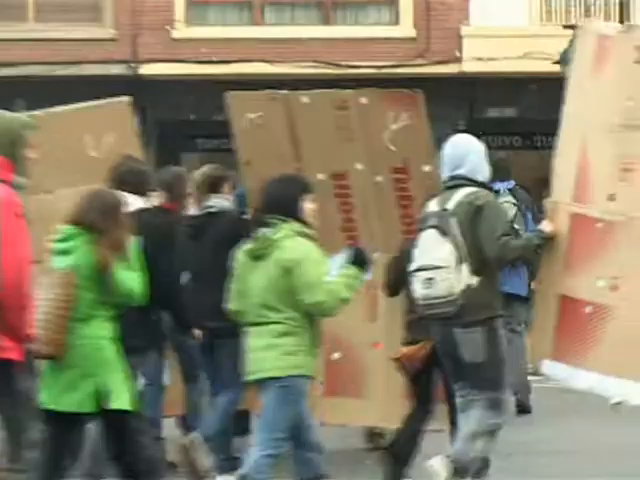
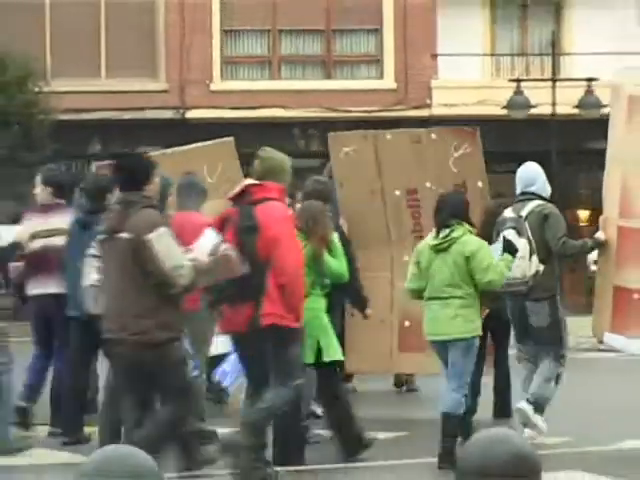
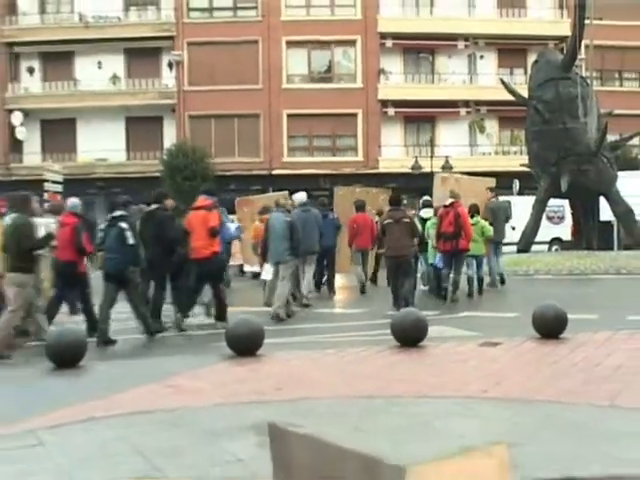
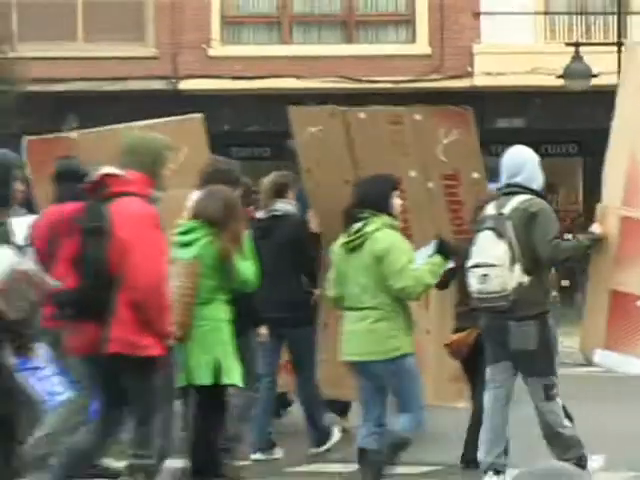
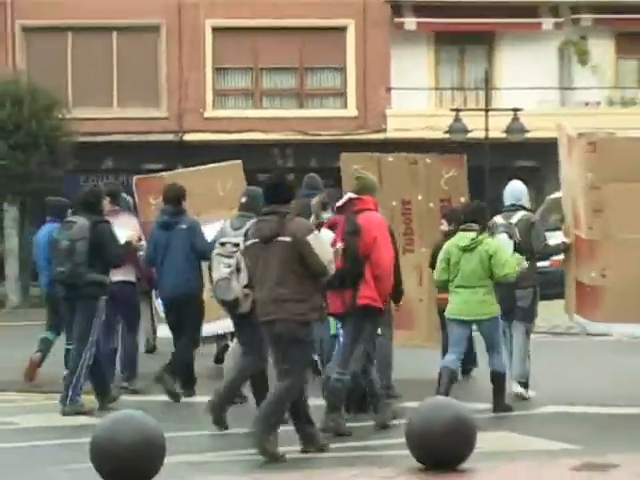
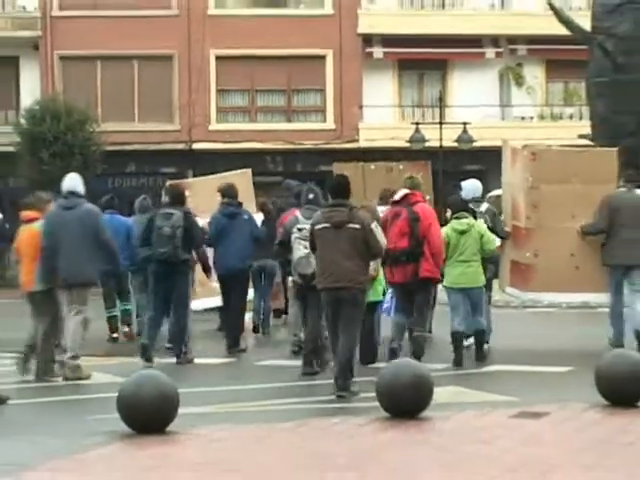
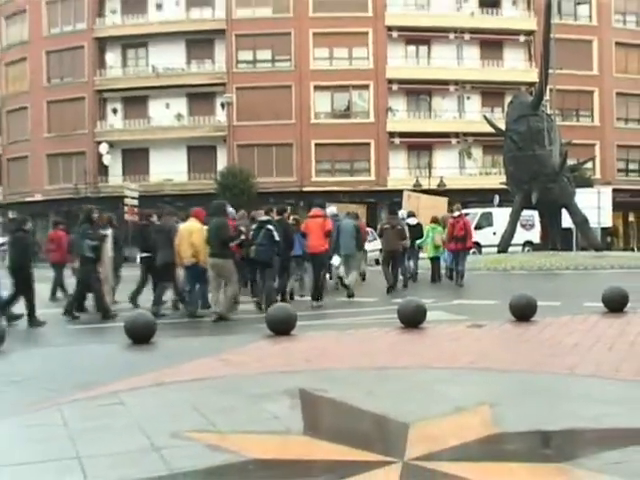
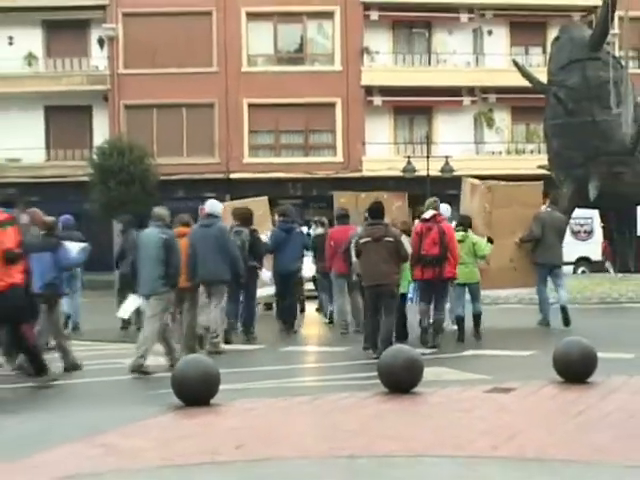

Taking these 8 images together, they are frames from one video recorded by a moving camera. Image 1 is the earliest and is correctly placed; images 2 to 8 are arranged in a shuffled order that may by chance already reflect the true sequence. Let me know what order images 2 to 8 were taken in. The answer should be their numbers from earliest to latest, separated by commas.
4, 2, 5, 6, 8, 3, 7
